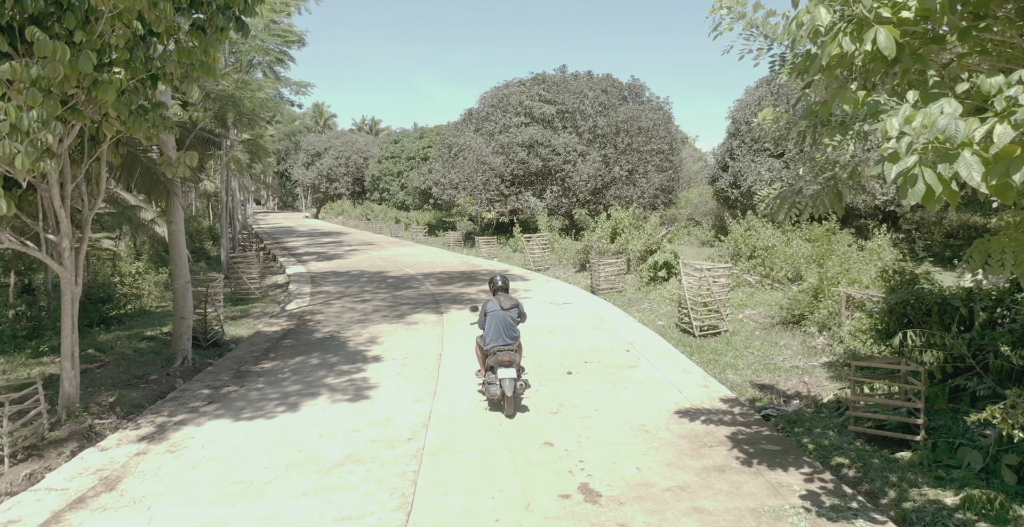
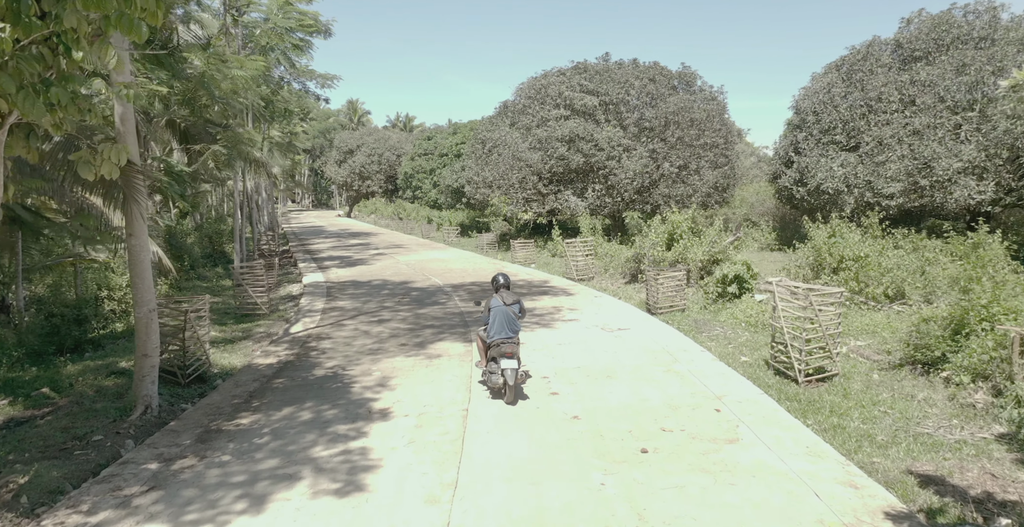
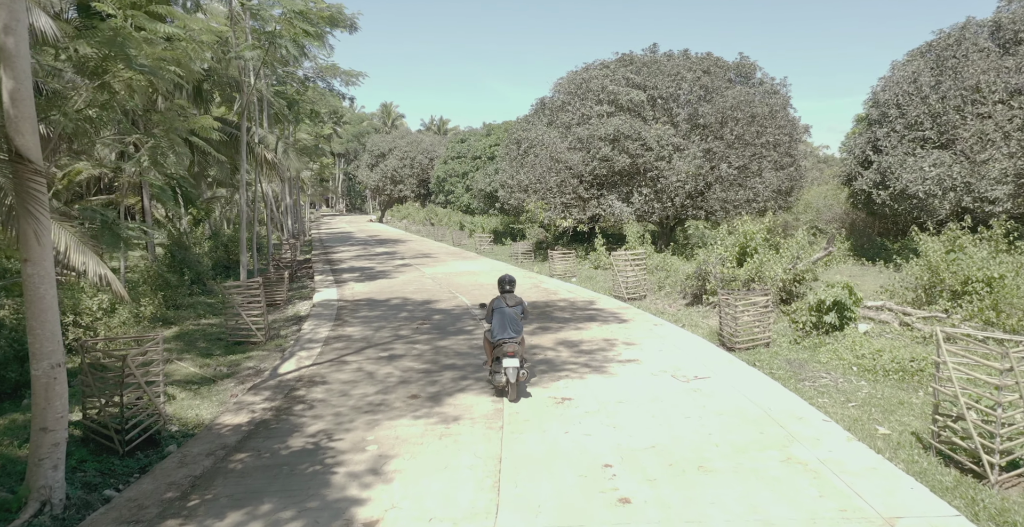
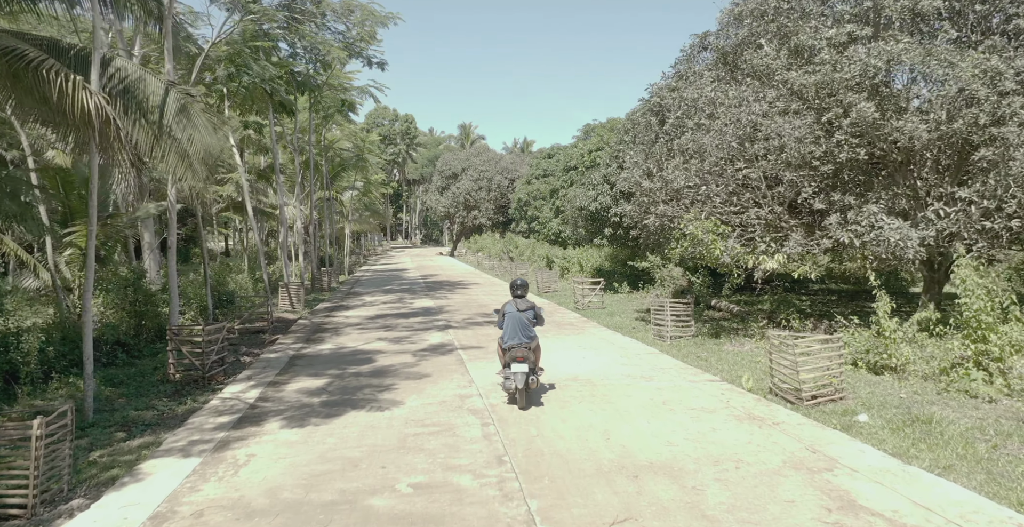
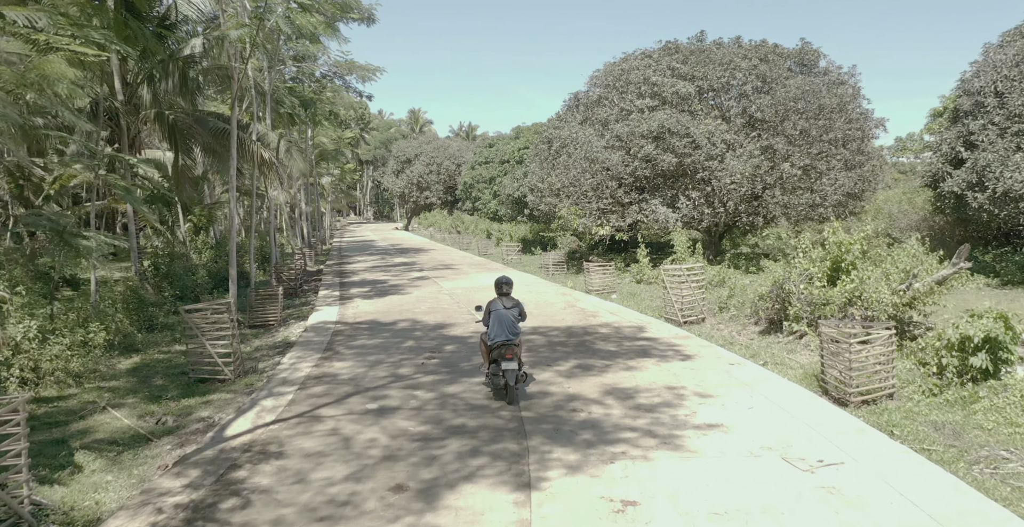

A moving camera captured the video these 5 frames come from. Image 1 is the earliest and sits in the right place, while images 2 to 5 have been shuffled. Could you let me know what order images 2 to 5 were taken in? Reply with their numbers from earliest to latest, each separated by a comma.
2, 3, 5, 4
